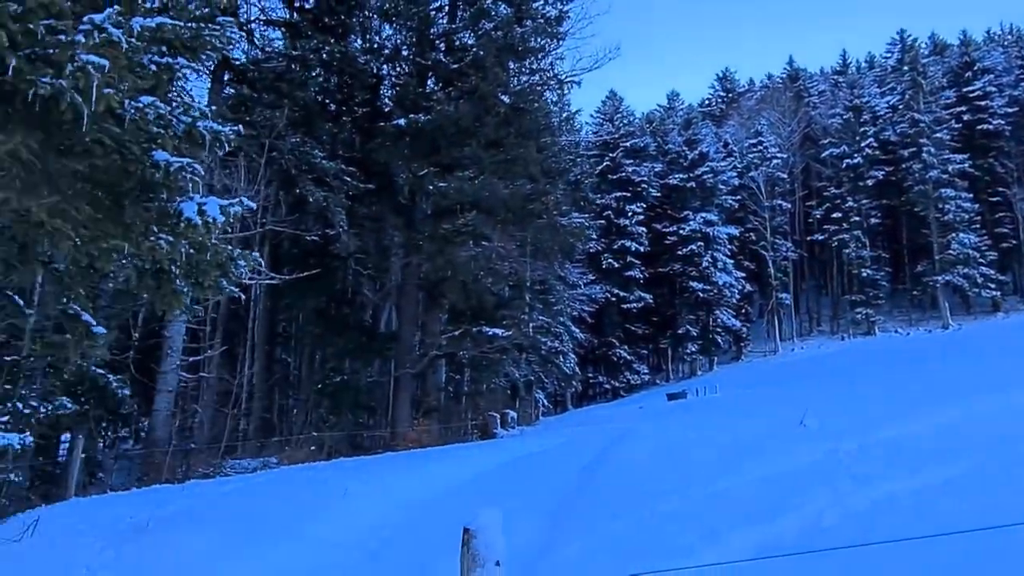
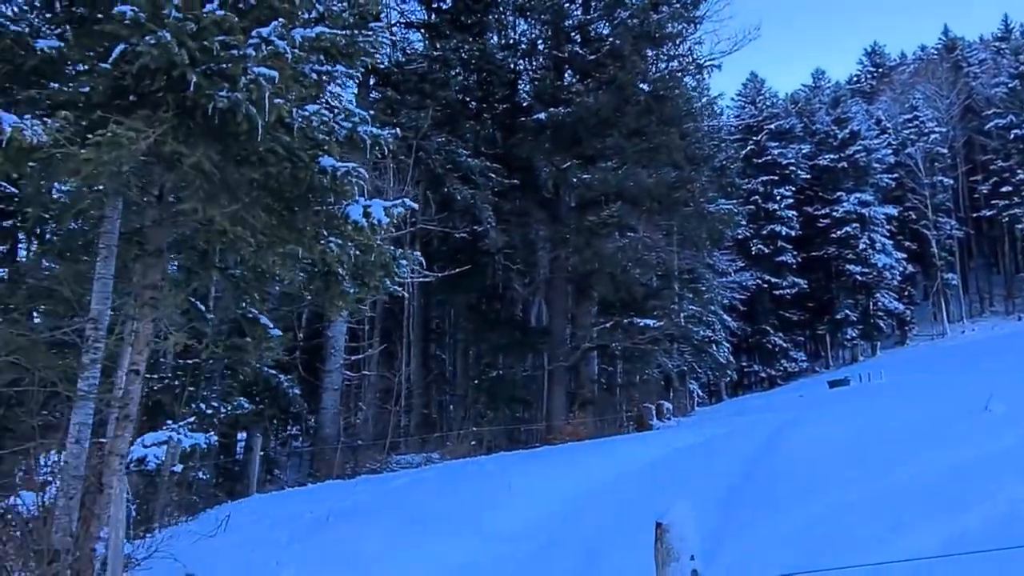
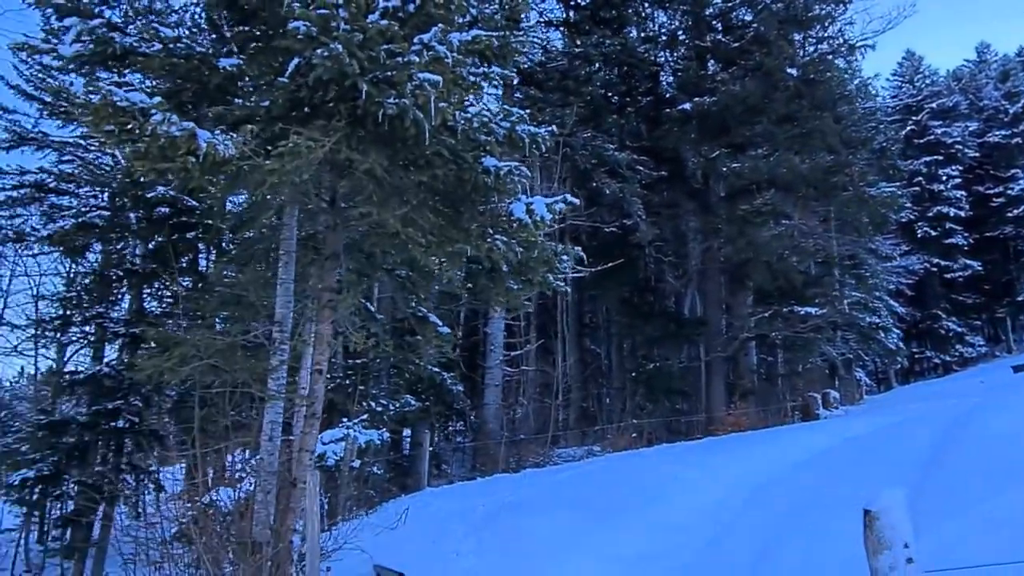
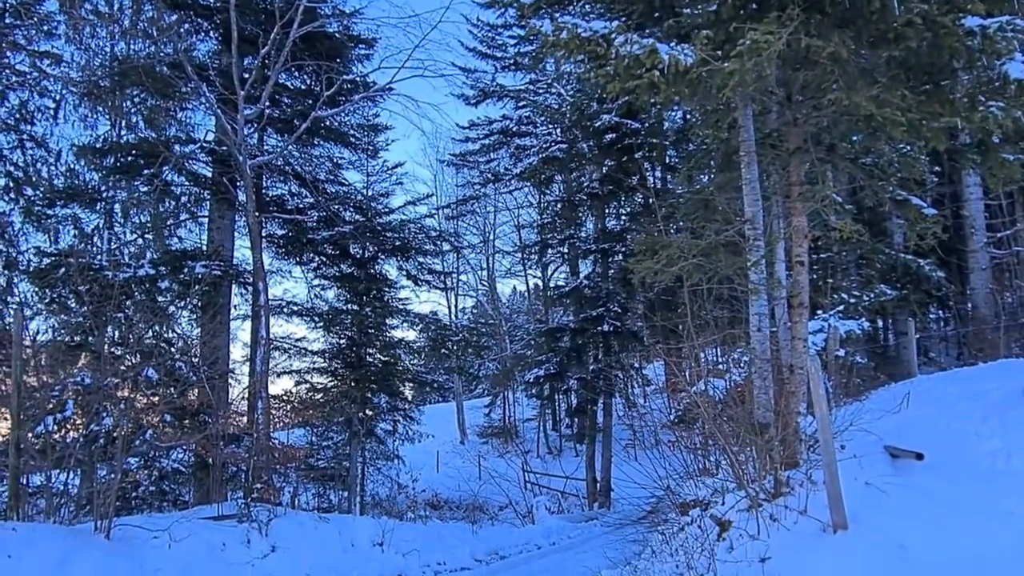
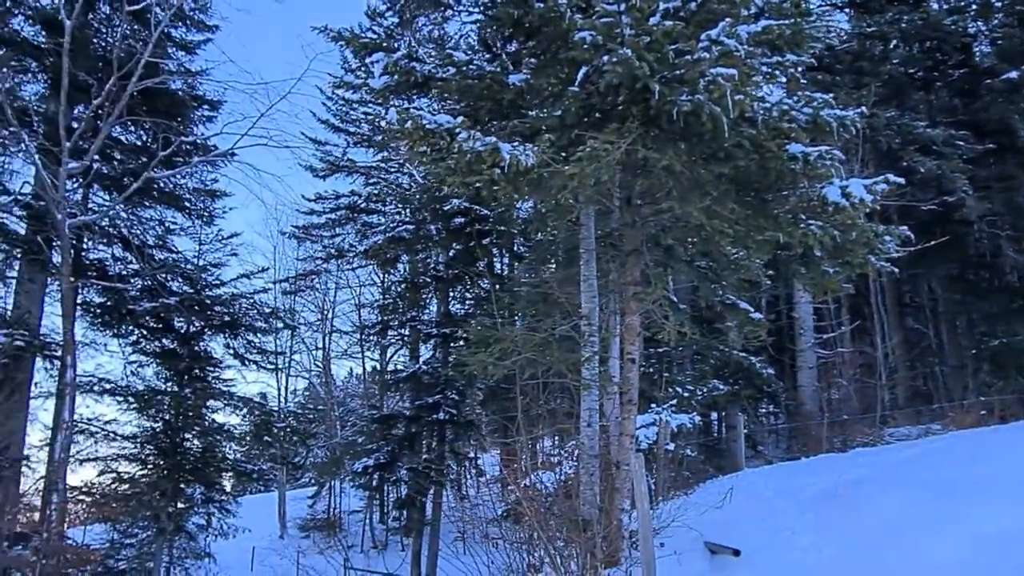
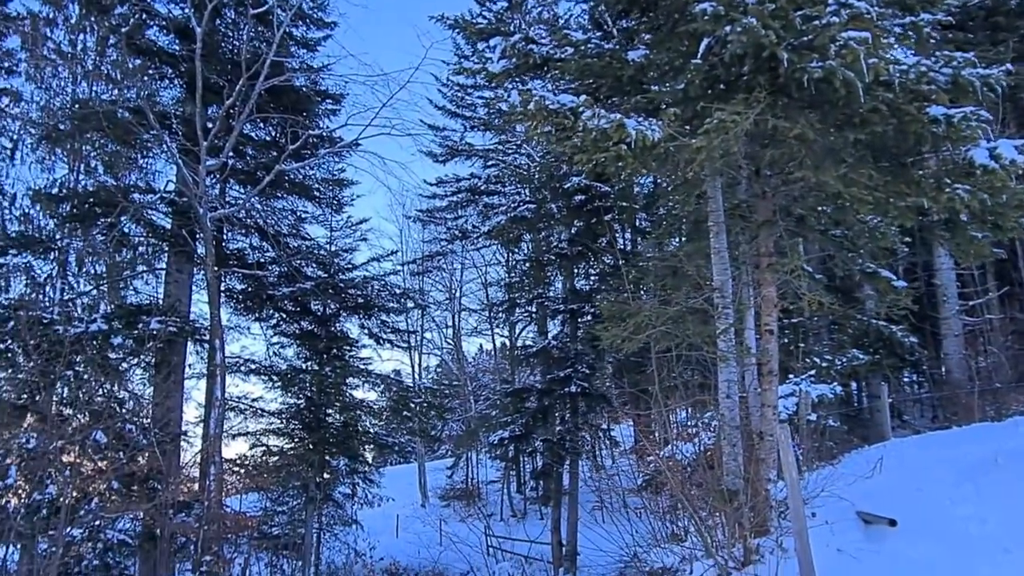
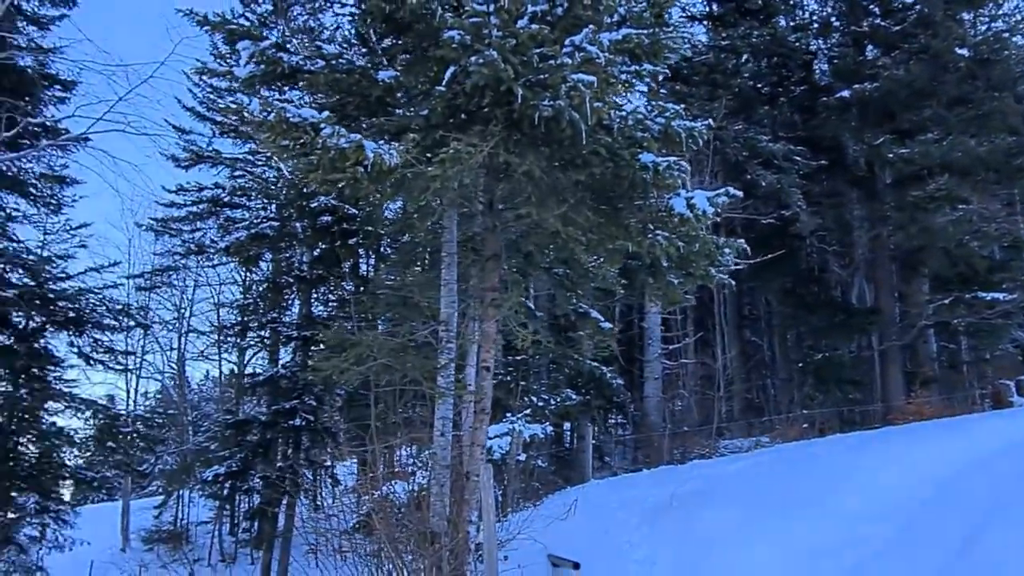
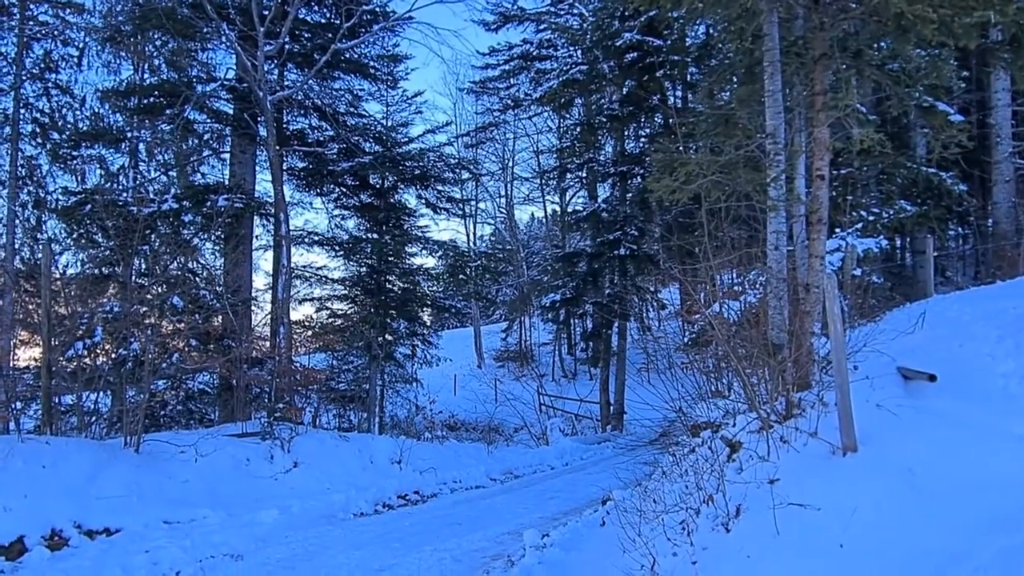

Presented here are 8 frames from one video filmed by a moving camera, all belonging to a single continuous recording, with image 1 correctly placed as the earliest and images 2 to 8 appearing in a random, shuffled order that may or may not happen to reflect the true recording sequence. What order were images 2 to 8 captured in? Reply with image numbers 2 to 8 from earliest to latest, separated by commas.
2, 3, 7, 5, 6, 4, 8
